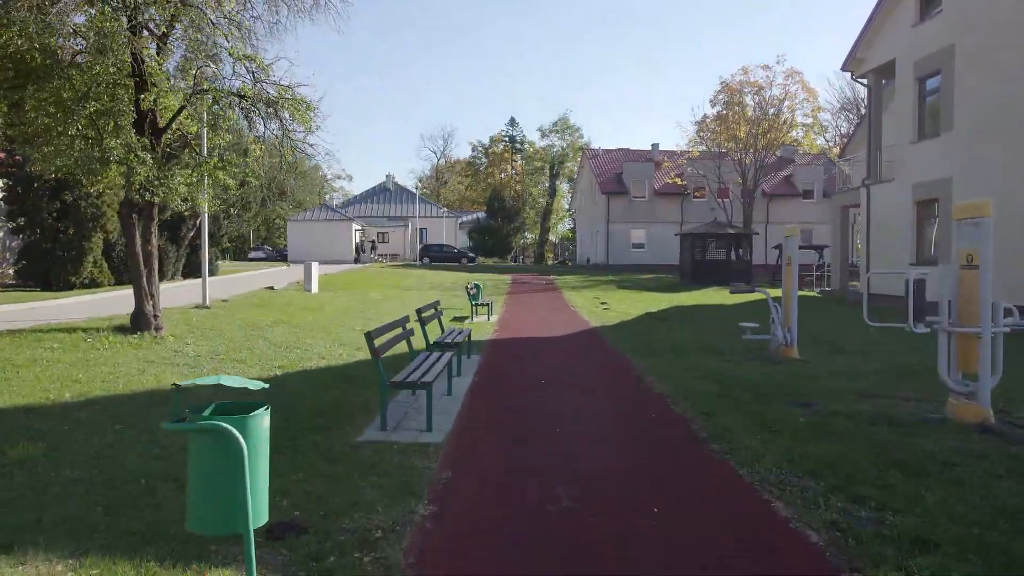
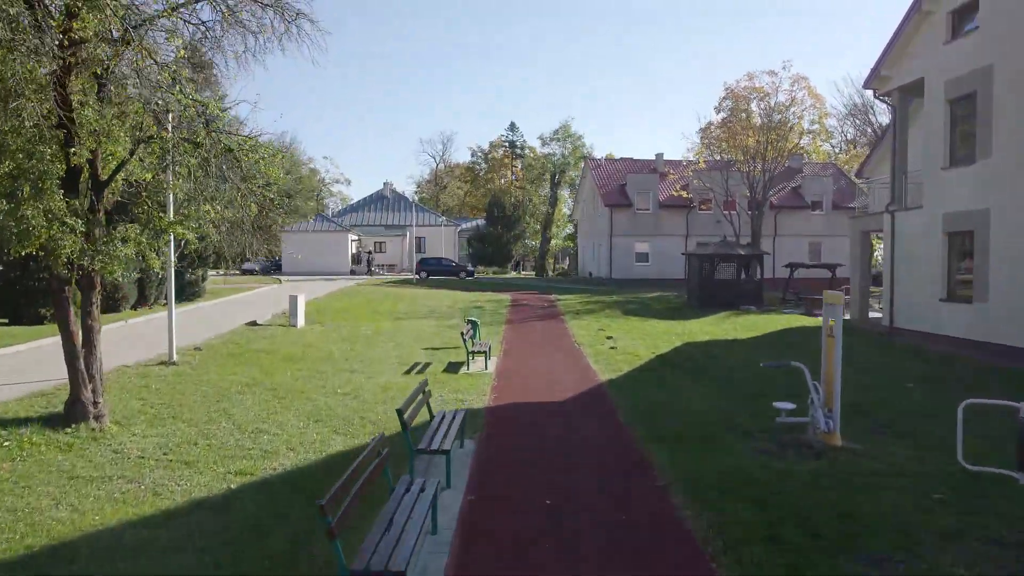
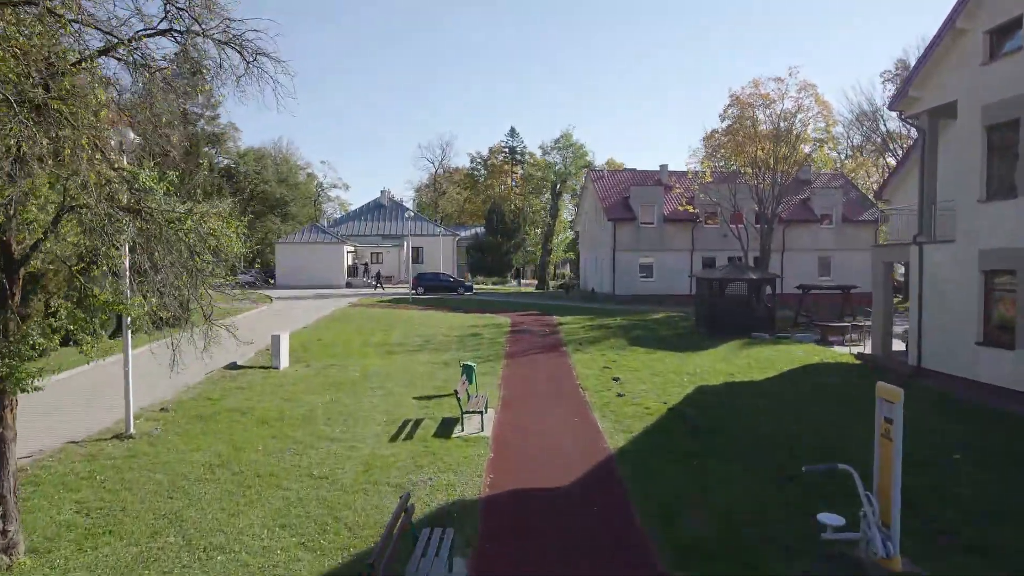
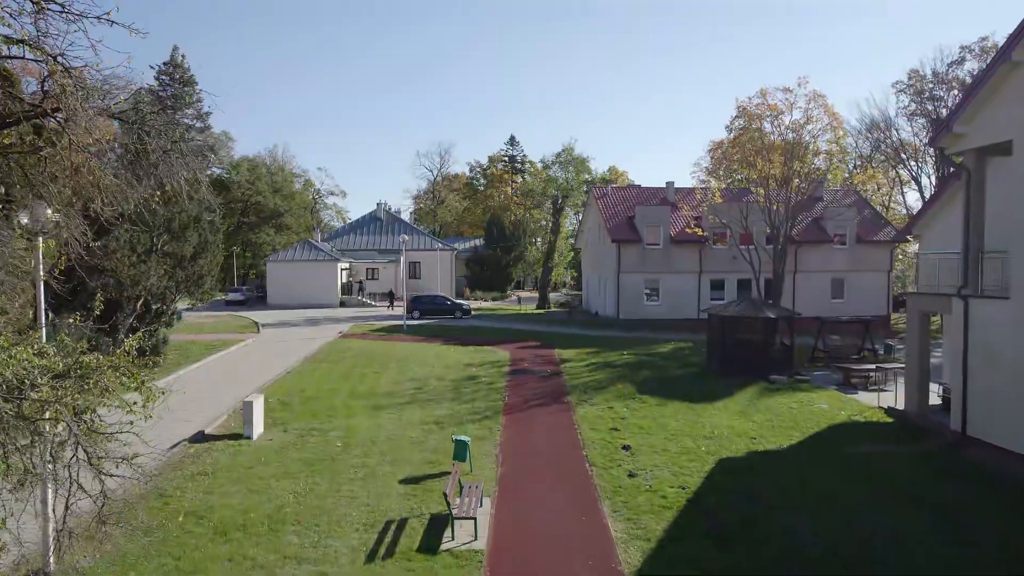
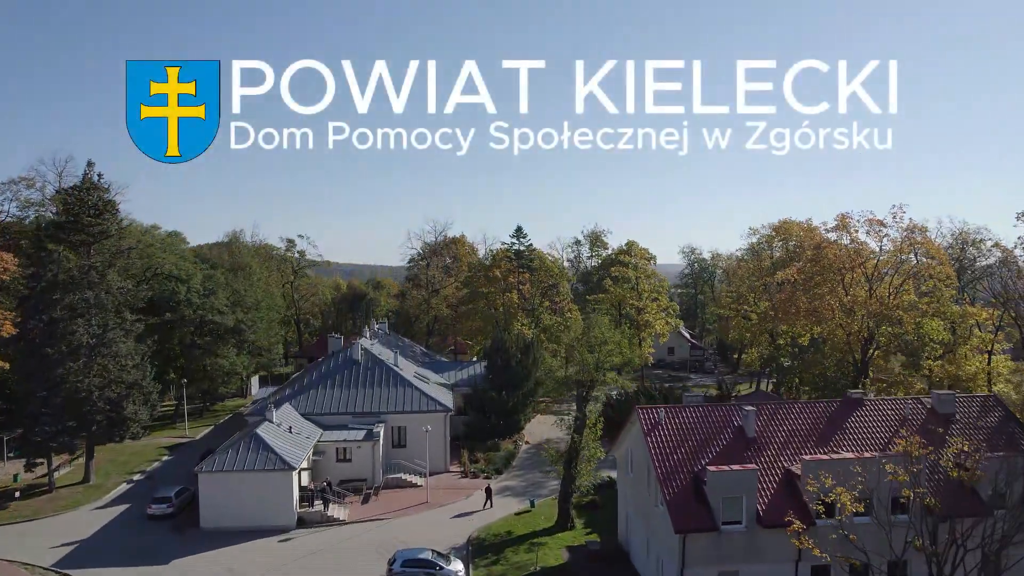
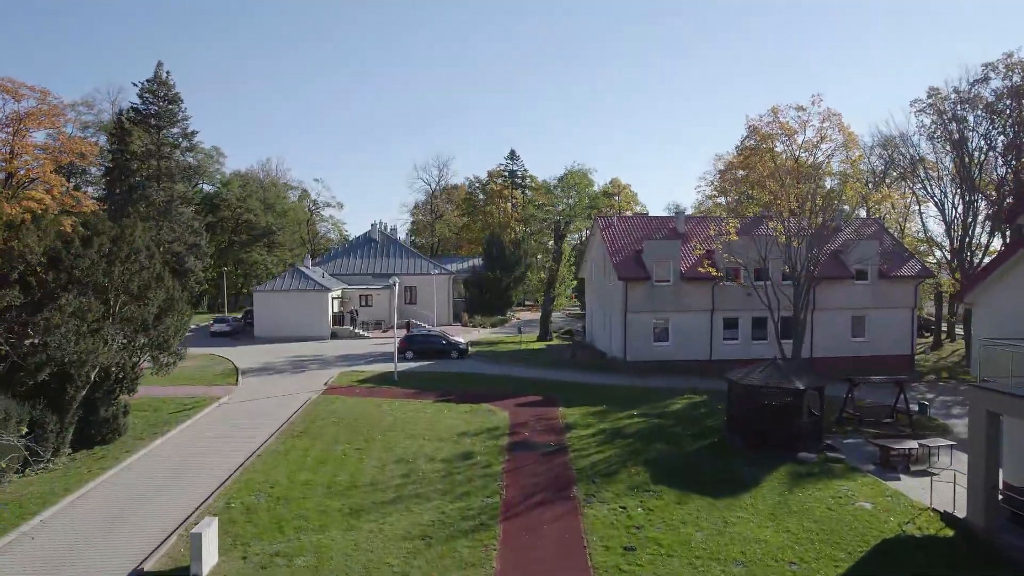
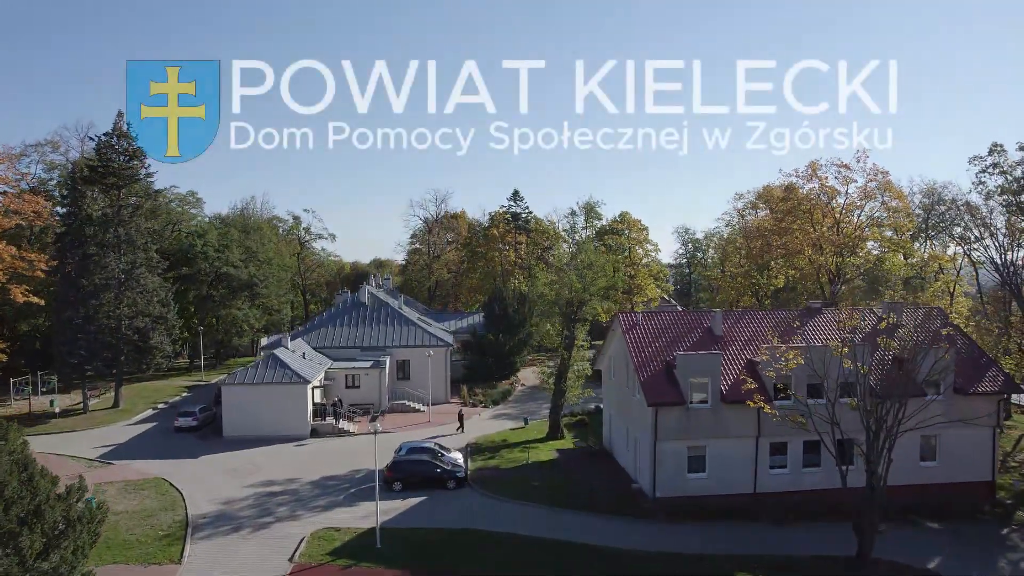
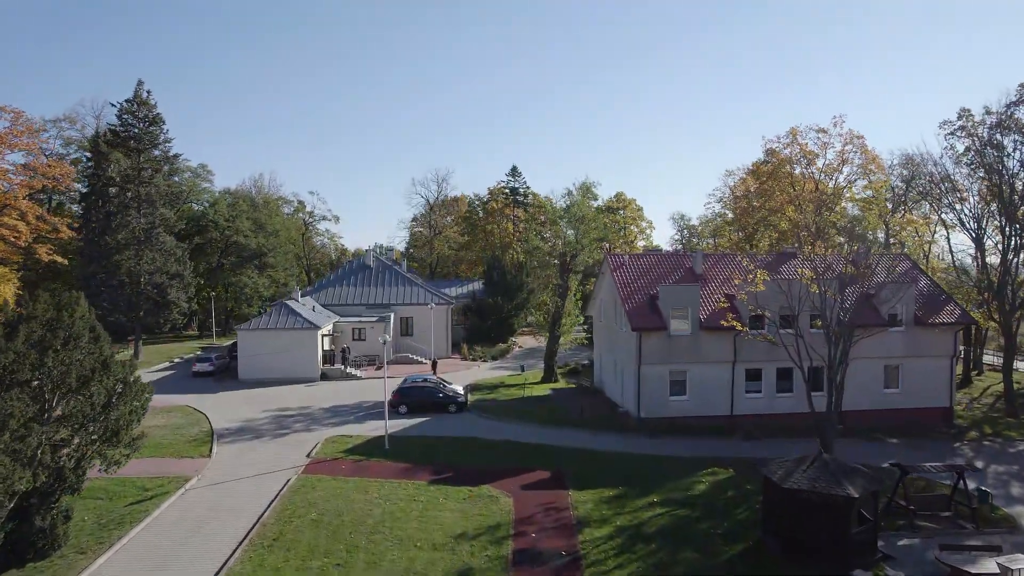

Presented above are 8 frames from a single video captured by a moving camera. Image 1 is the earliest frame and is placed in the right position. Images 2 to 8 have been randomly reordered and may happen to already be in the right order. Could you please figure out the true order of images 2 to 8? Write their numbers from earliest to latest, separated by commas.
2, 3, 4, 6, 8, 7, 5
